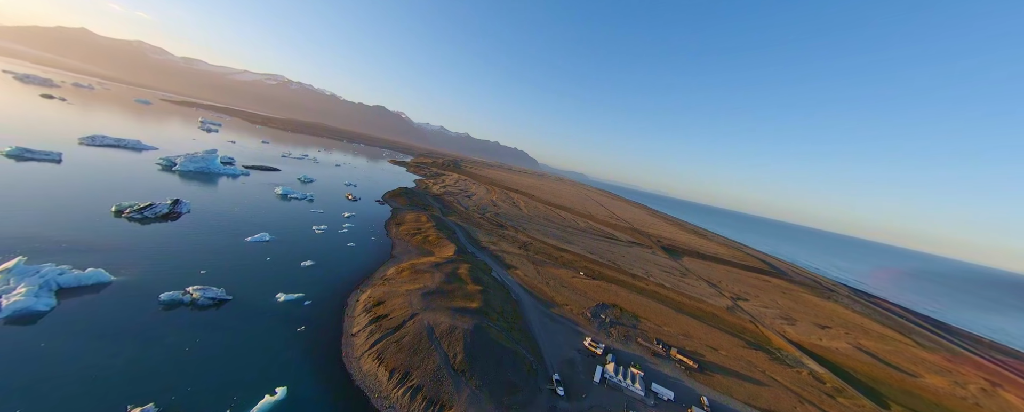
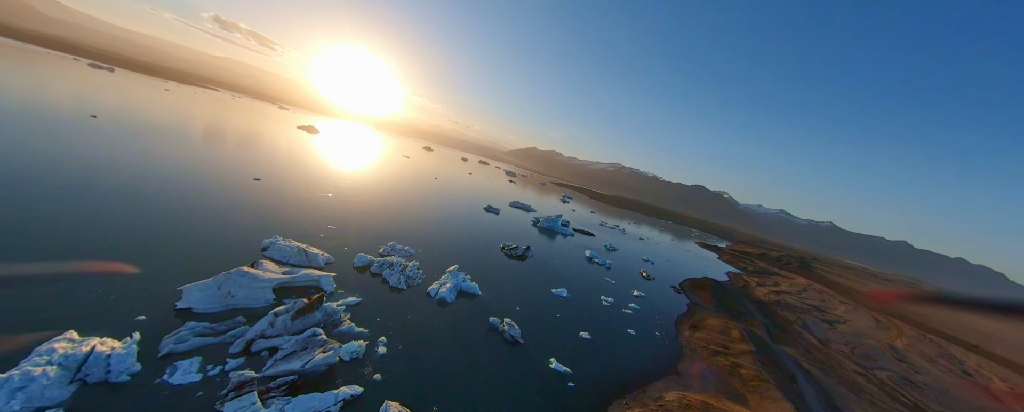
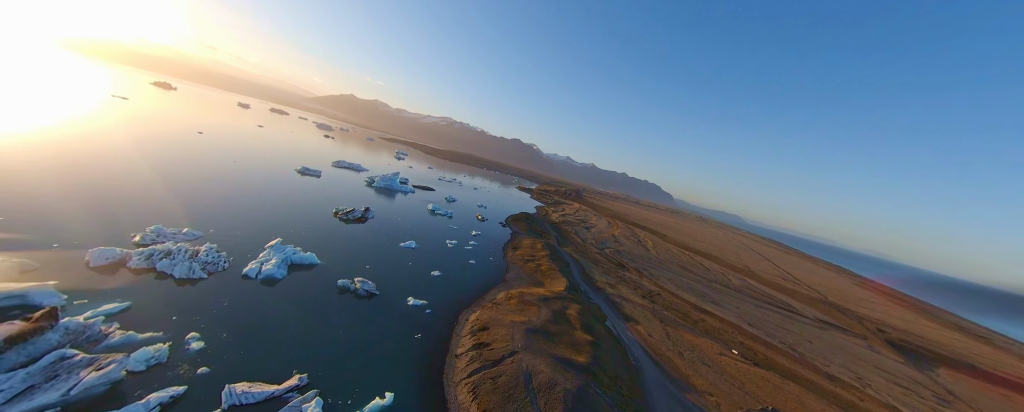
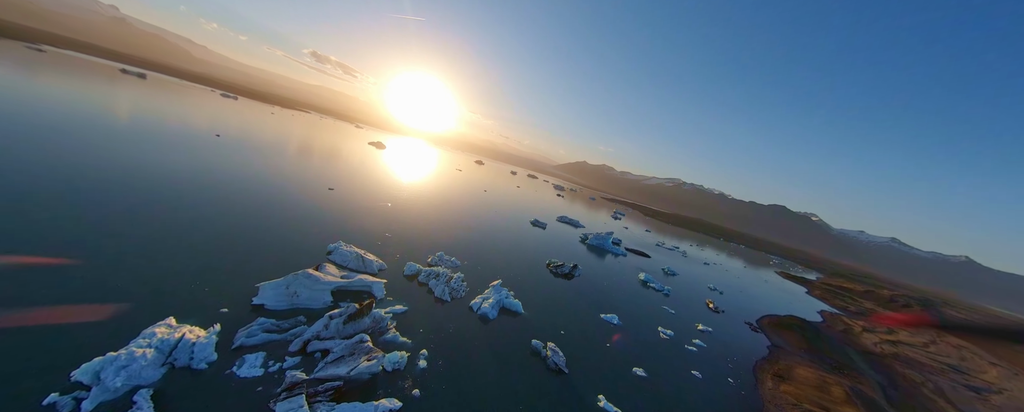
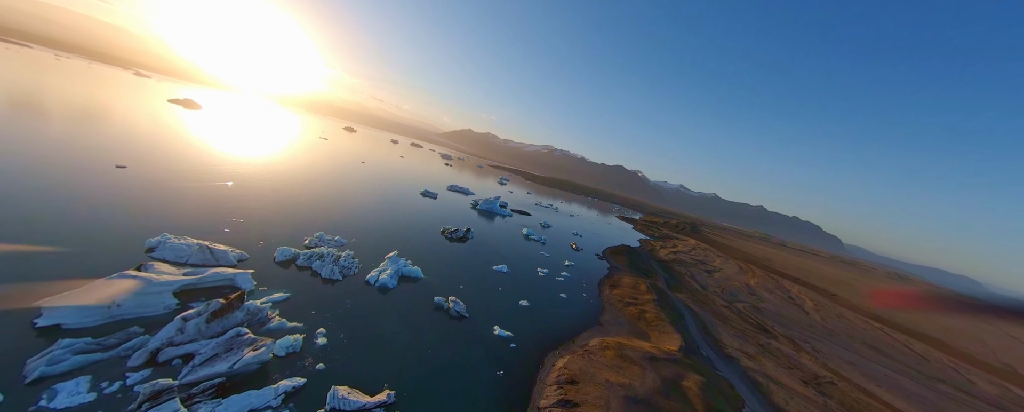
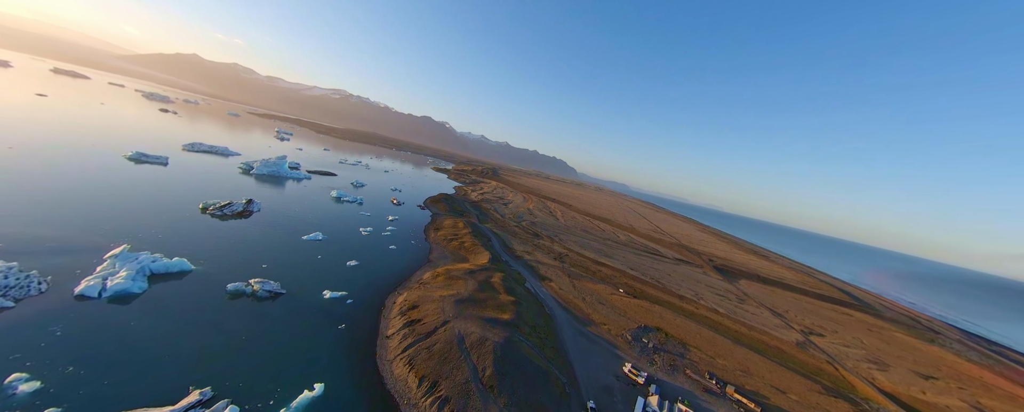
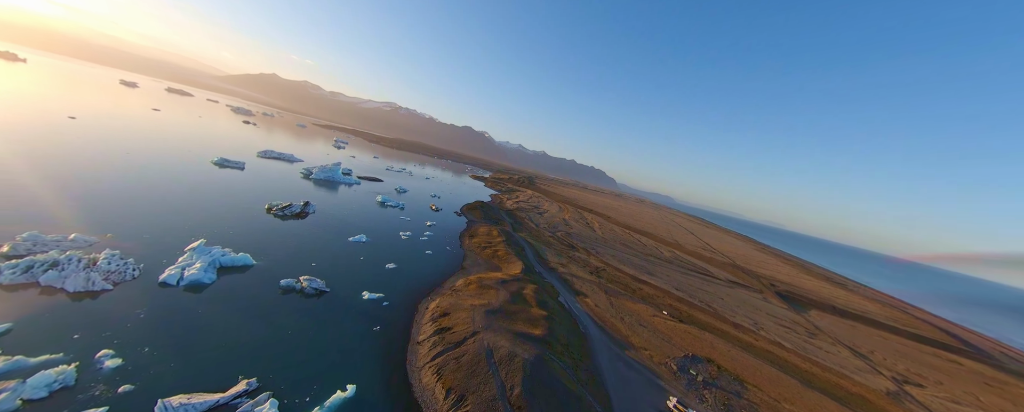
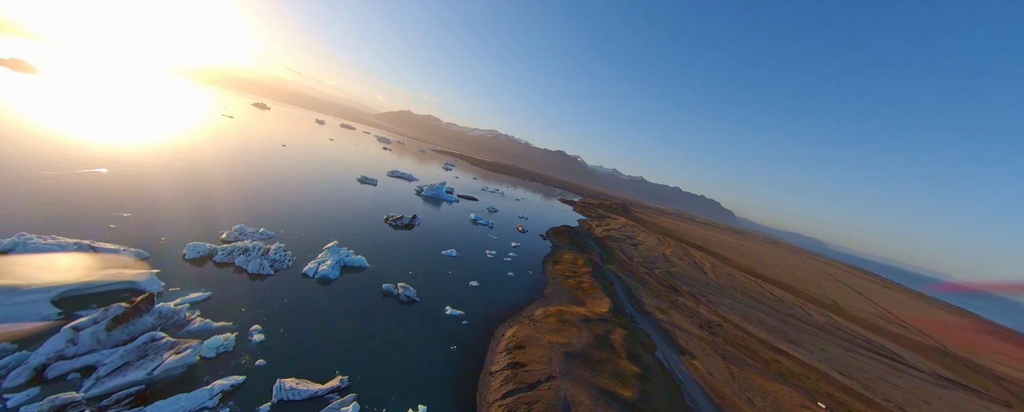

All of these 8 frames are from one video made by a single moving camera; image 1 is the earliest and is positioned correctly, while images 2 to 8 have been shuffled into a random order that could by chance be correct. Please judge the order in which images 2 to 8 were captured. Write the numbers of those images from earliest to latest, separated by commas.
6, 7, 3, 8, 5, 2, 4
